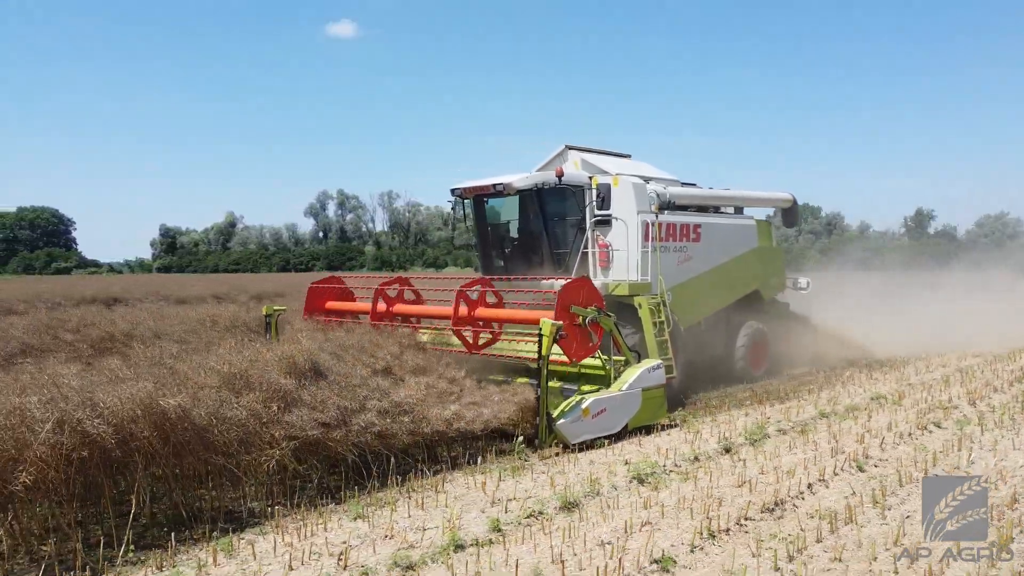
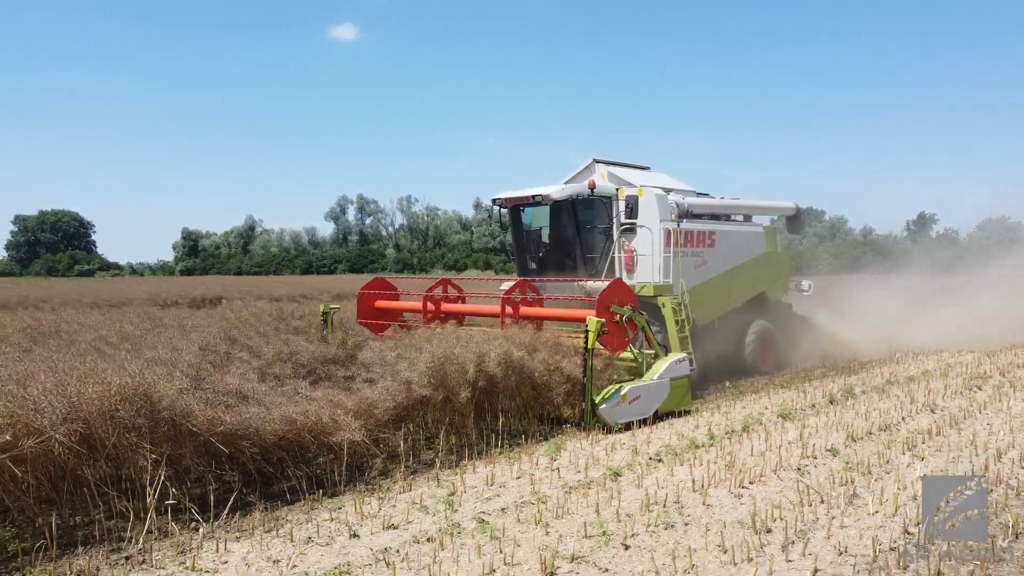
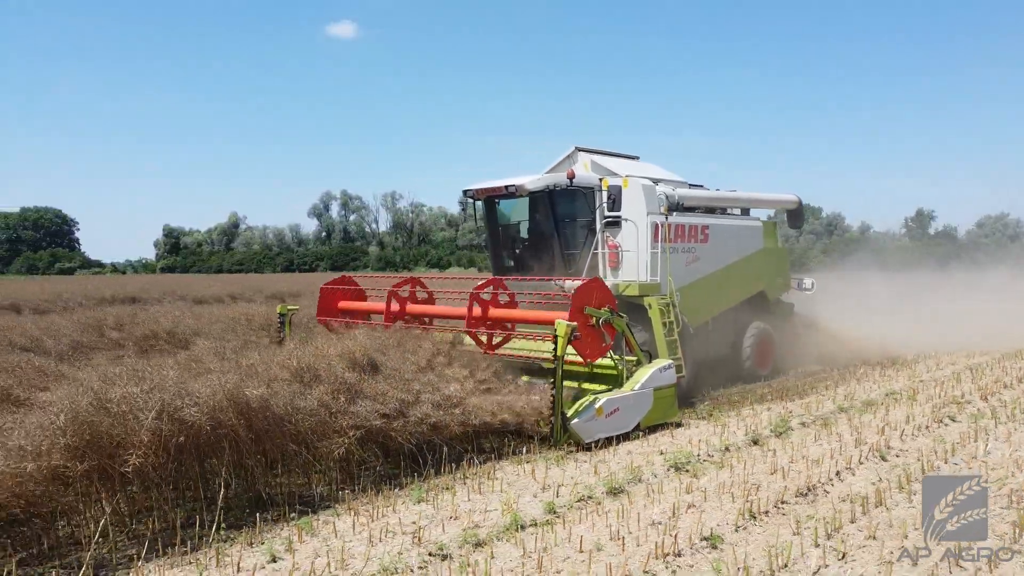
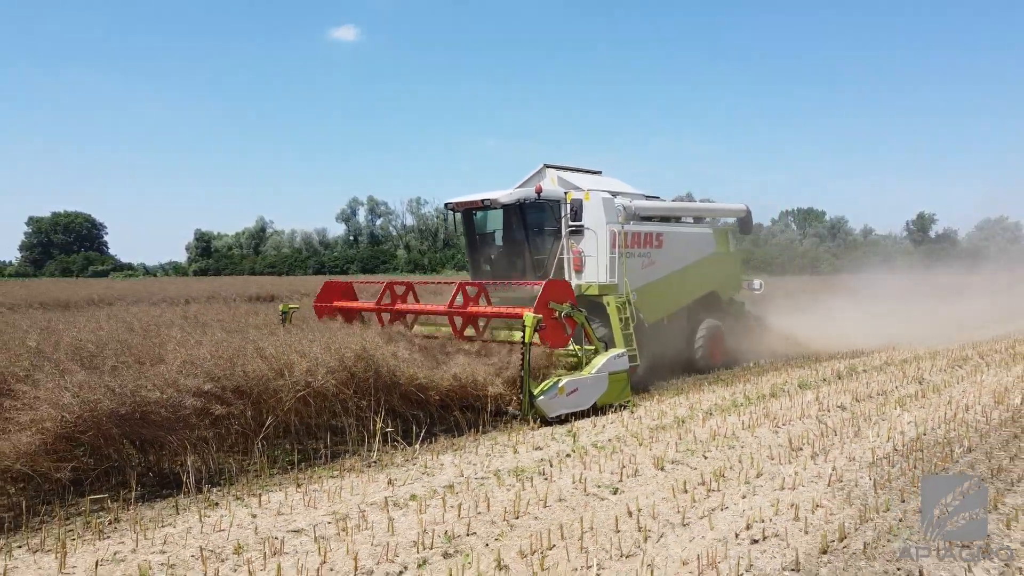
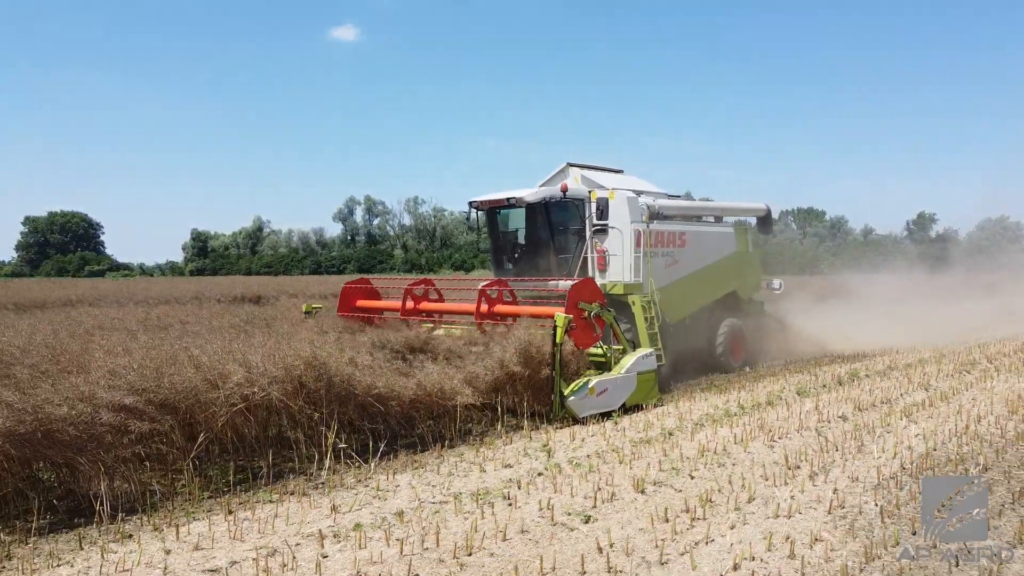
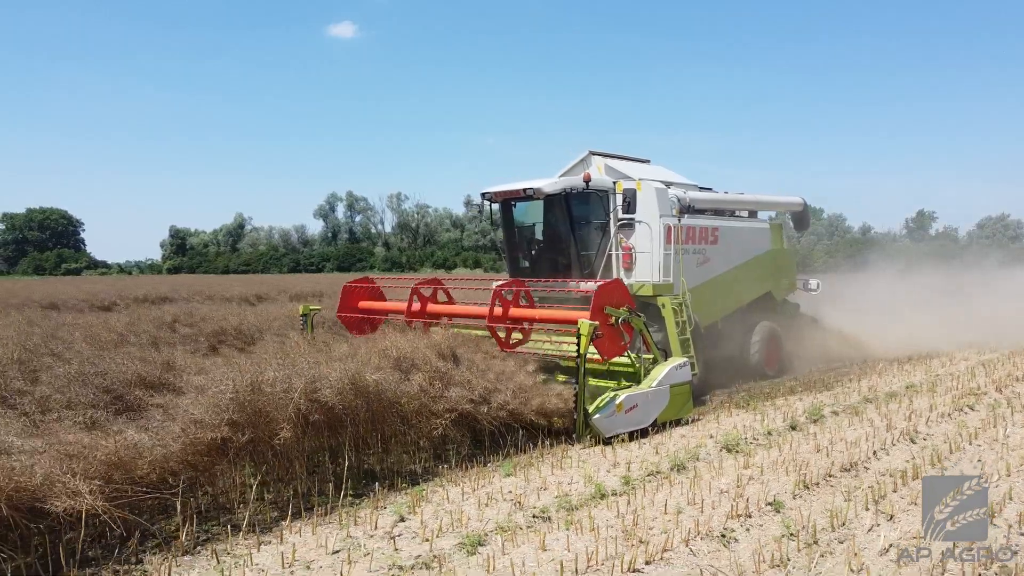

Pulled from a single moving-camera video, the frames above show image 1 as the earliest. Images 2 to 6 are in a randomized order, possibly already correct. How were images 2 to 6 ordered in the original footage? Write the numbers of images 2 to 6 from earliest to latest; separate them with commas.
3, 6, 2, 5, 4
